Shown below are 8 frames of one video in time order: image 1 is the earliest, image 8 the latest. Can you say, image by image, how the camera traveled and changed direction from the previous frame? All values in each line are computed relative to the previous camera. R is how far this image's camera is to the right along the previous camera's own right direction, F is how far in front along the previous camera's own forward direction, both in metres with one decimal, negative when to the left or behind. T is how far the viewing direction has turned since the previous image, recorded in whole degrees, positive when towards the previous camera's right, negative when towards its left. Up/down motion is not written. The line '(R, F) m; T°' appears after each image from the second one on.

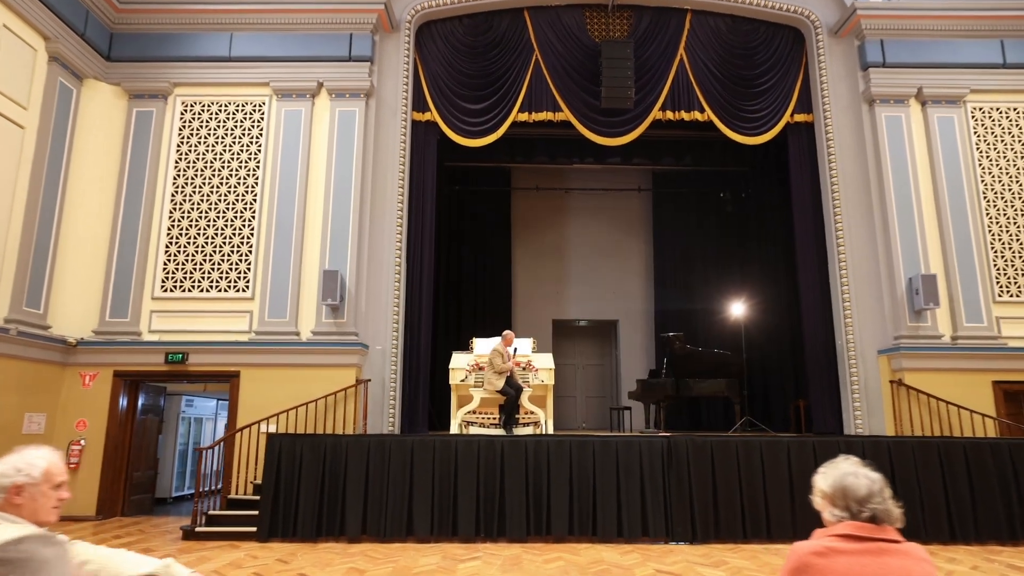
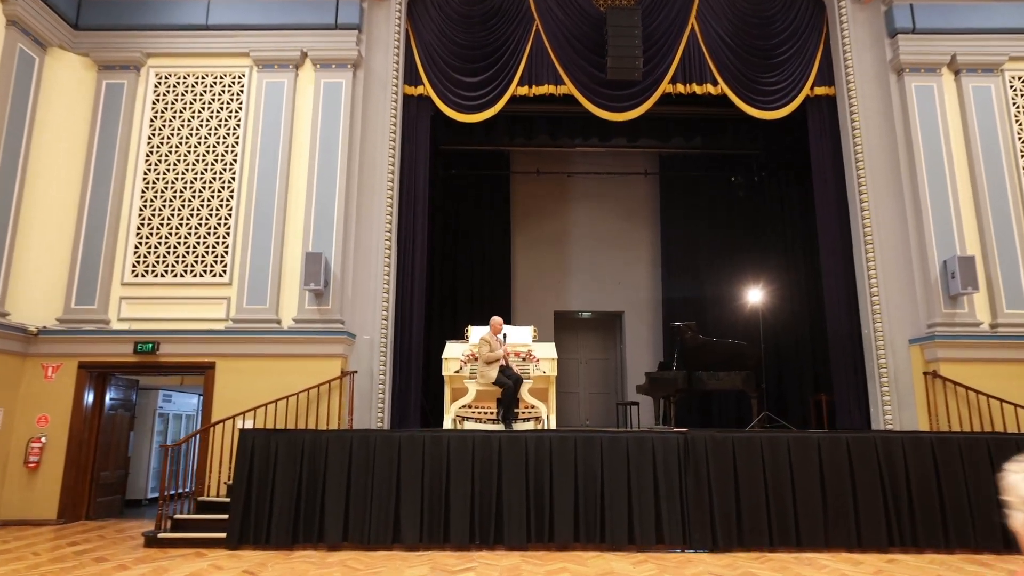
(0.0, +0.6) m; 0°
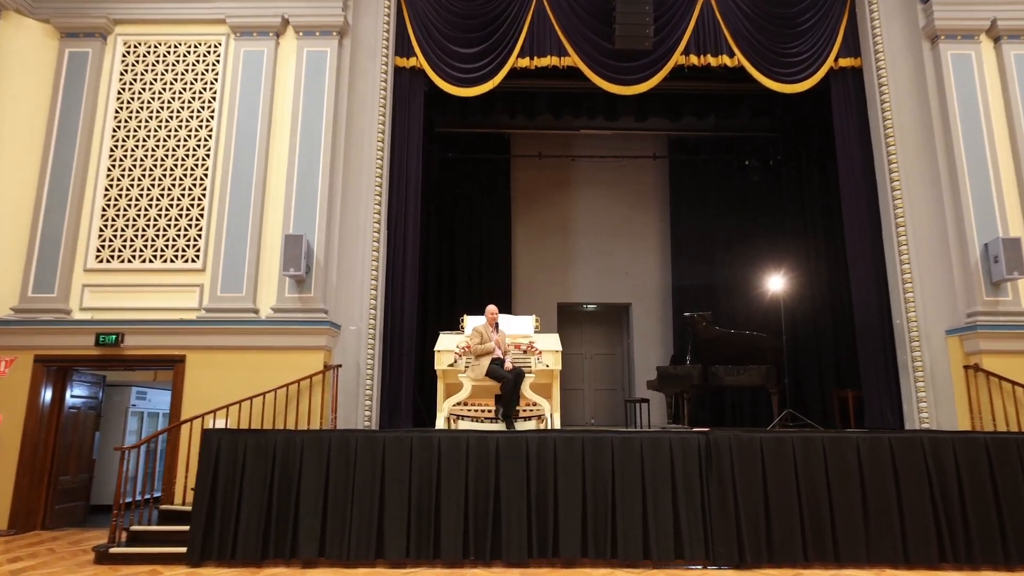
(0.0, +0.6) m; 0°
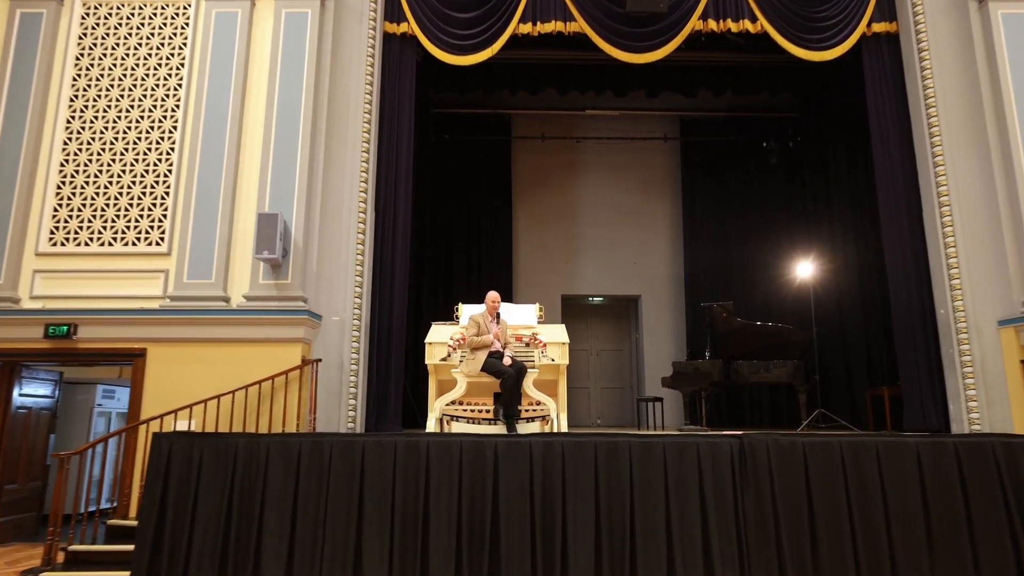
(0.0, +0.7) m; 0°
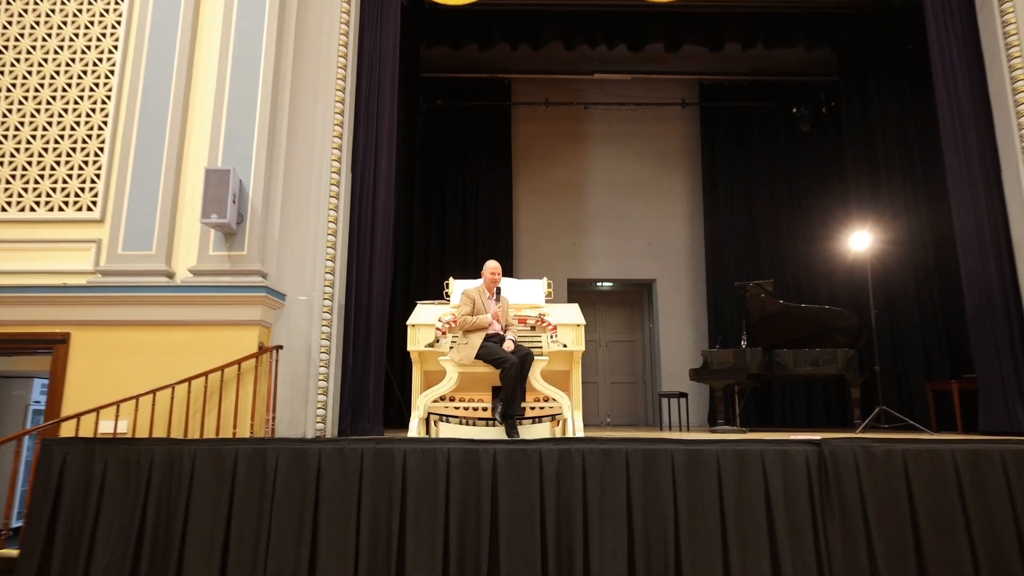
(0.0, +1.0) m; 0°
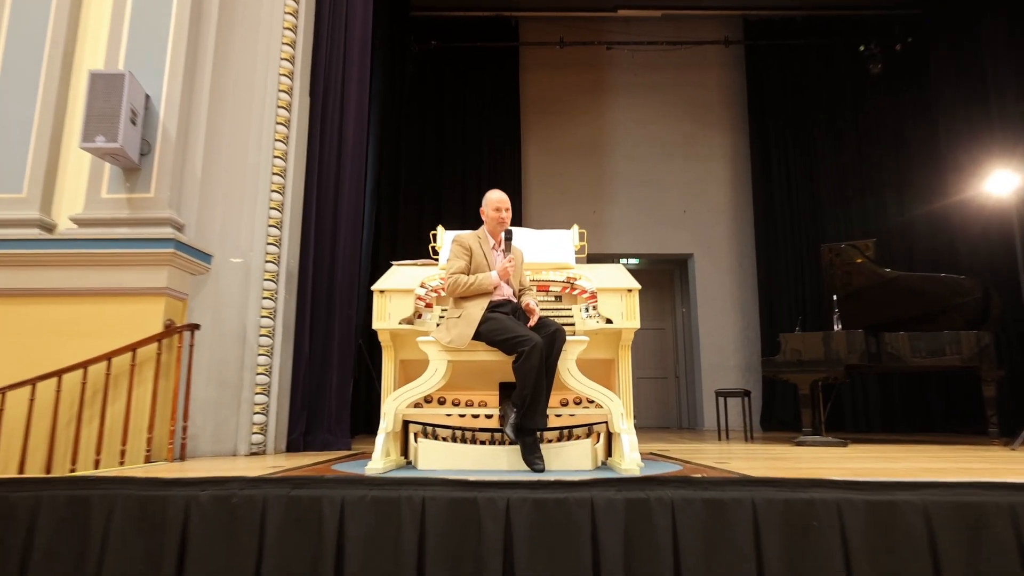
(-0.1, +1.4) m; 0°
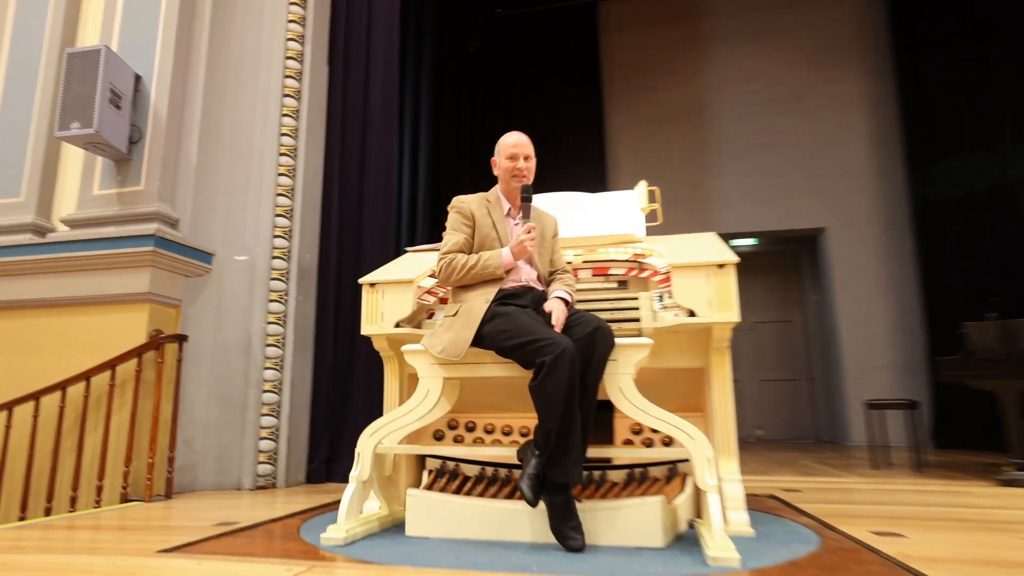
(+0.3, +0.9) m; -11°
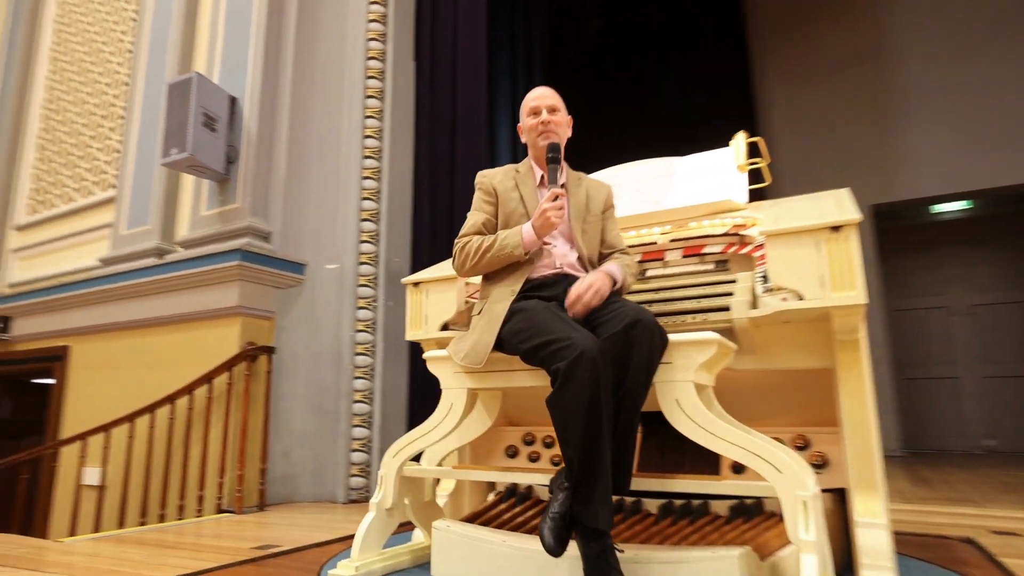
(+0.3, +0.4) m; -16°
